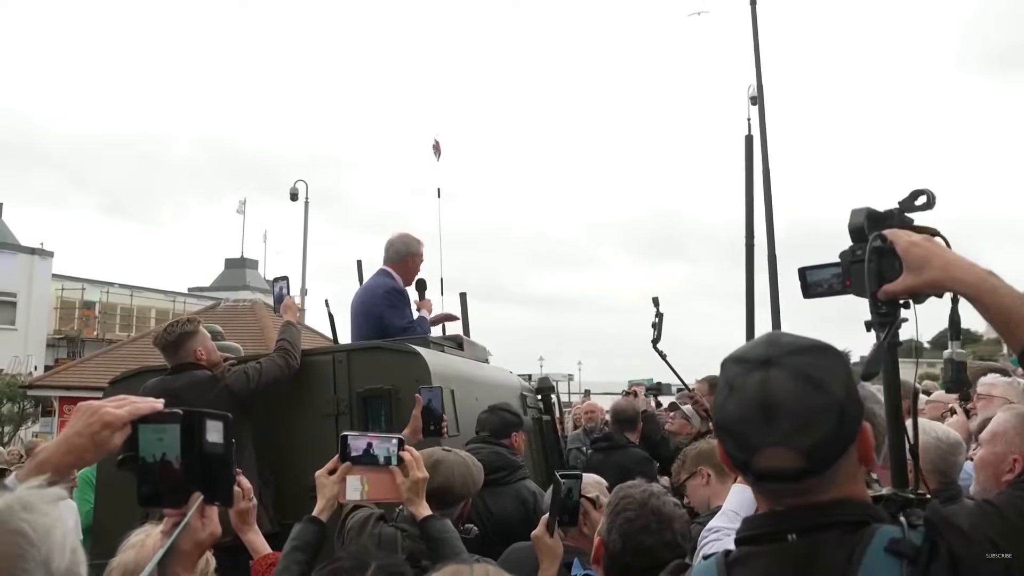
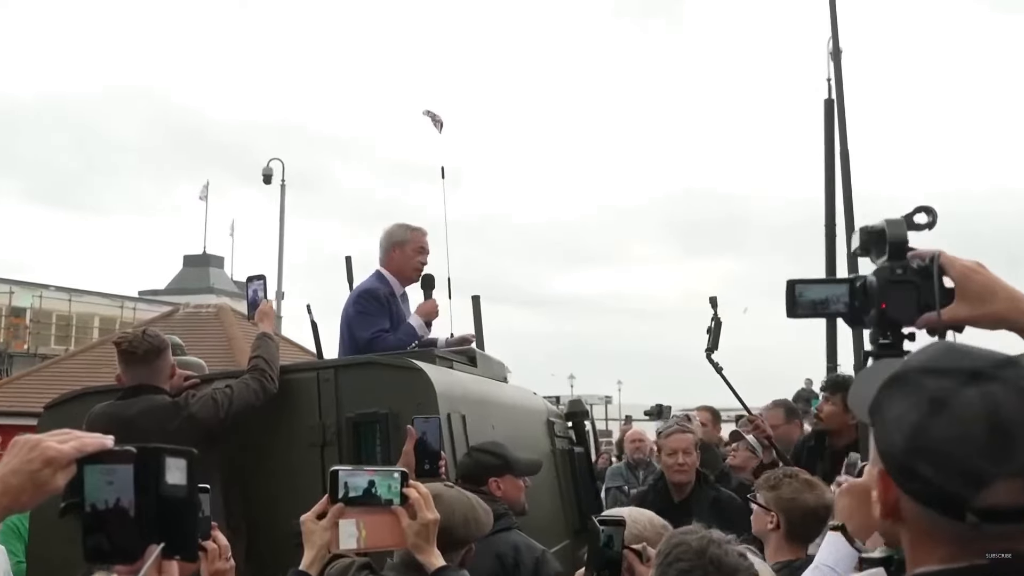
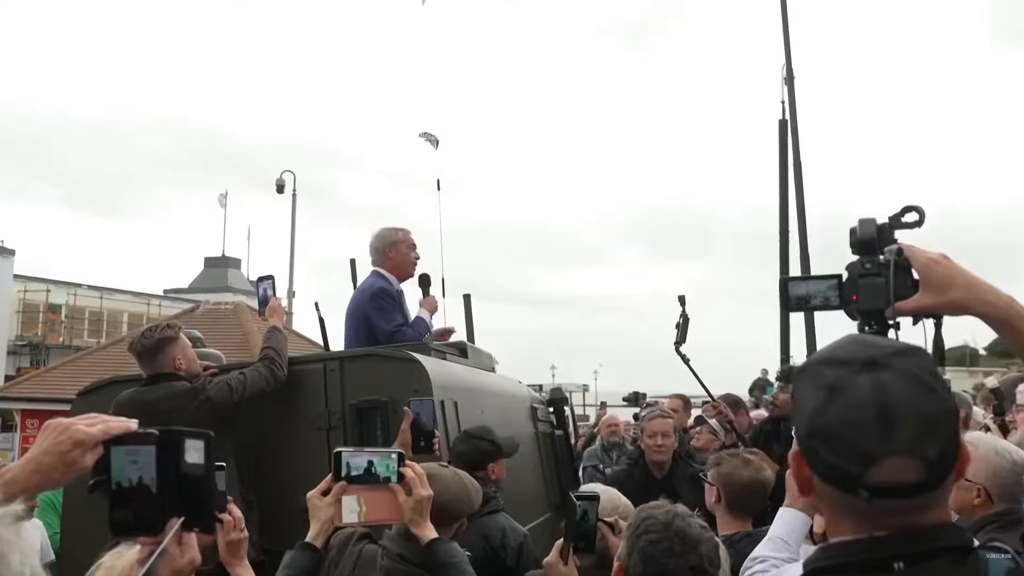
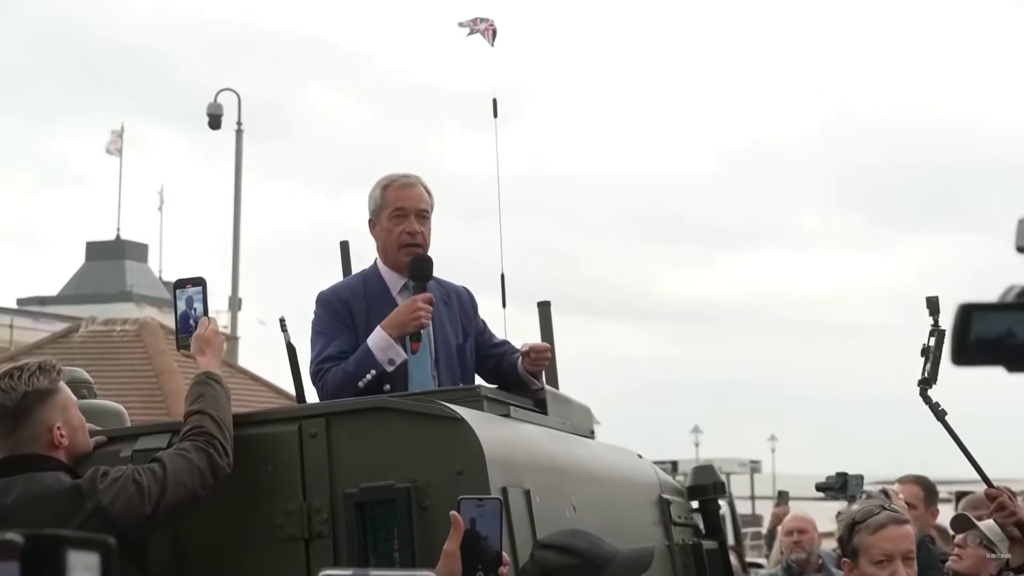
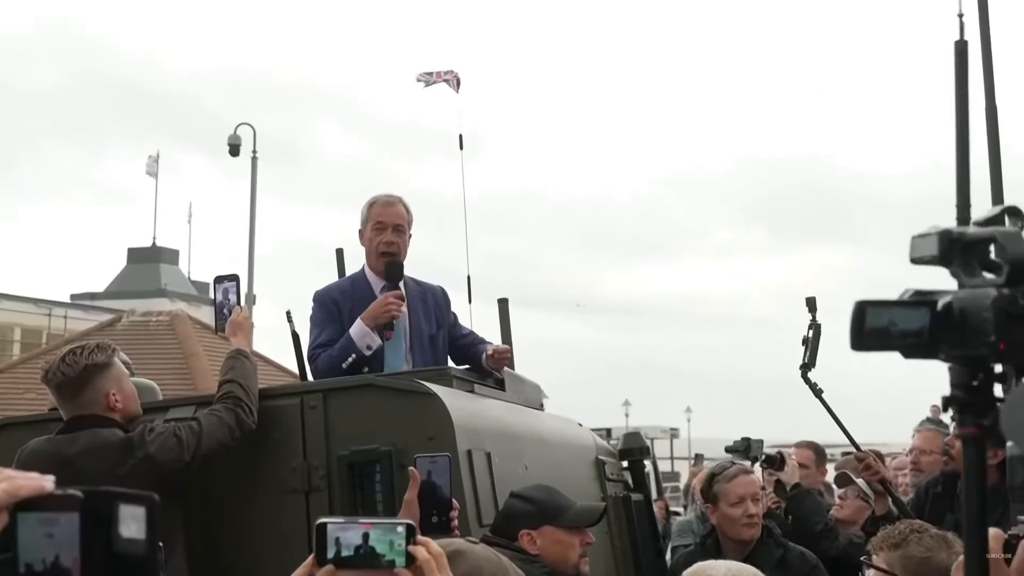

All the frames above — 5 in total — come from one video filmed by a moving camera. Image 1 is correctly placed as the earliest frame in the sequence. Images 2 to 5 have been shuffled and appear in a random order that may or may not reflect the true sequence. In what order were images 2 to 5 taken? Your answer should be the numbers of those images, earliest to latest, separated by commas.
3, 2, 5, 4
